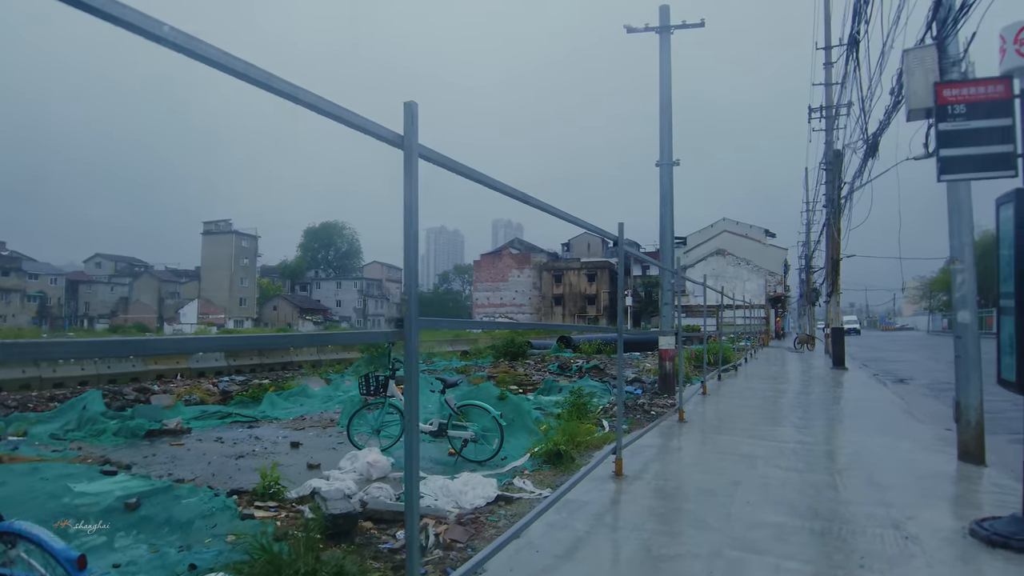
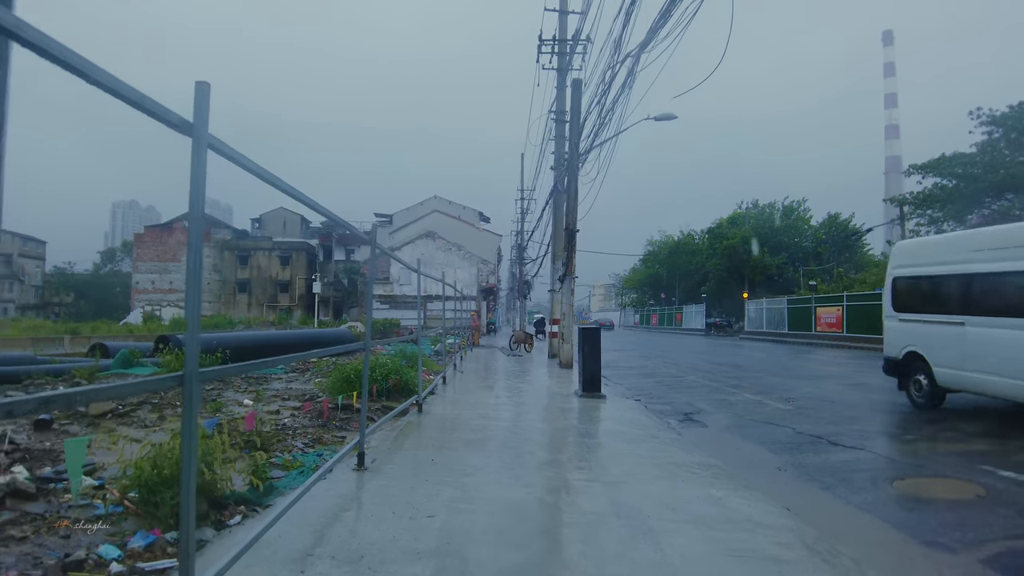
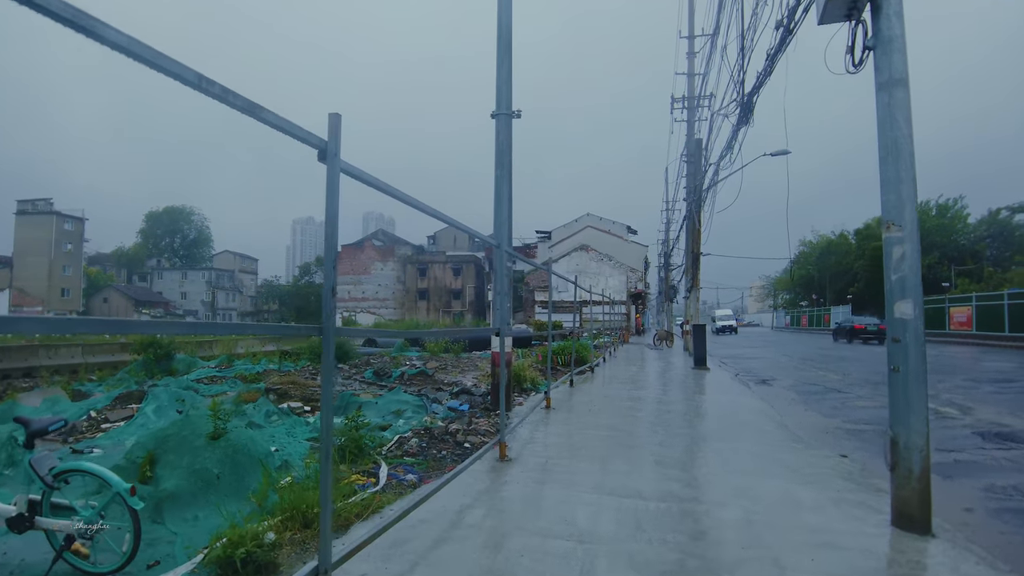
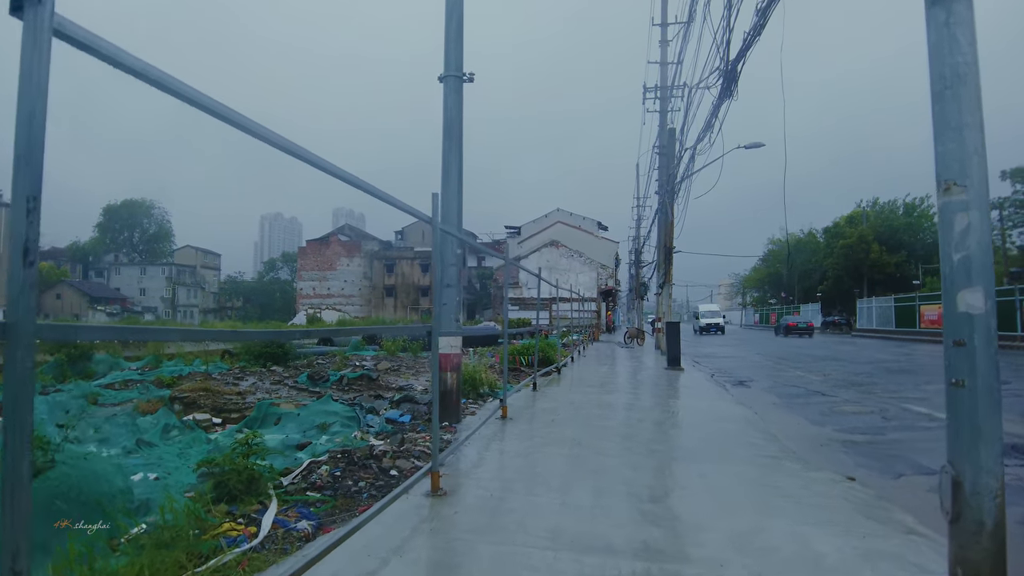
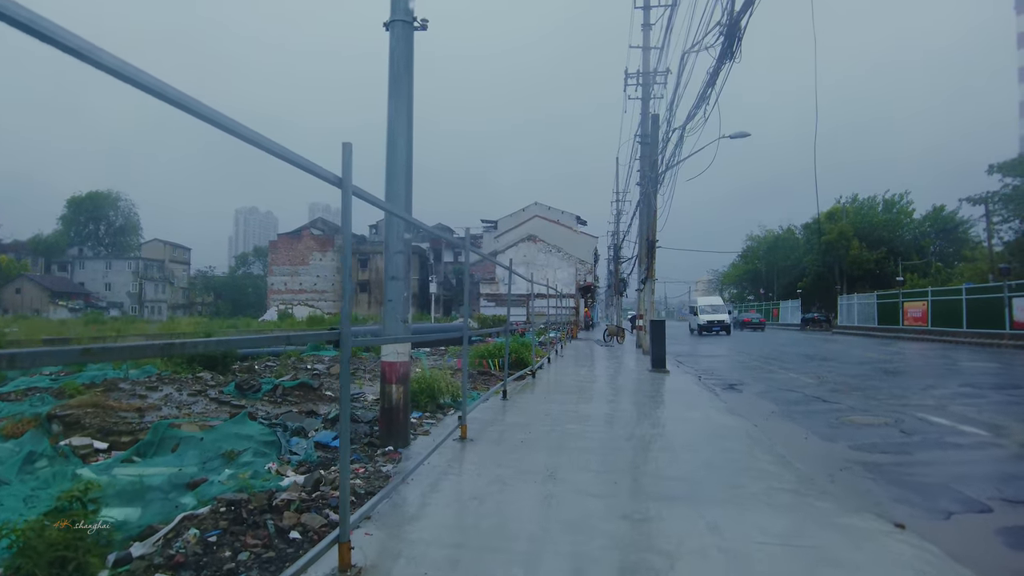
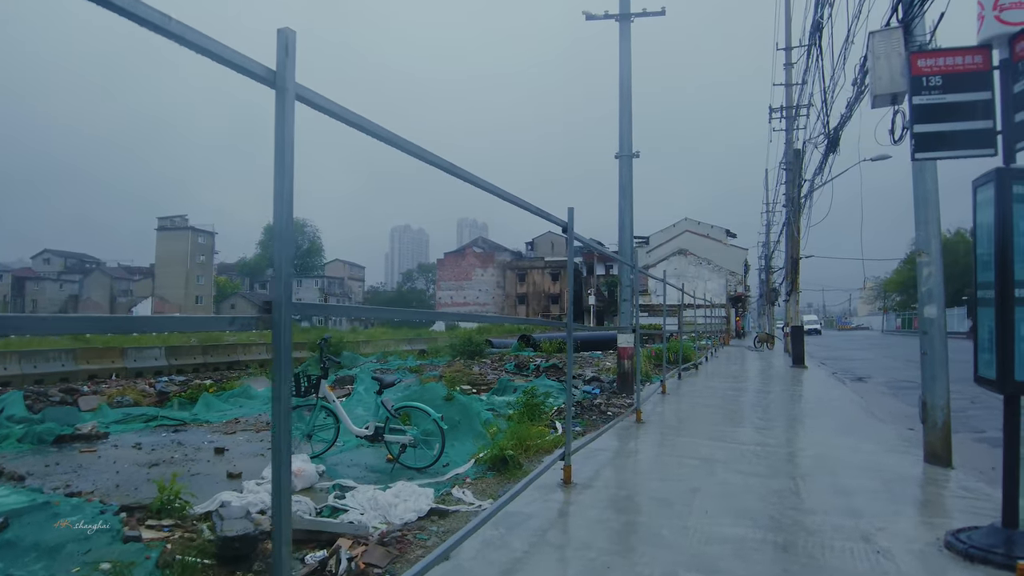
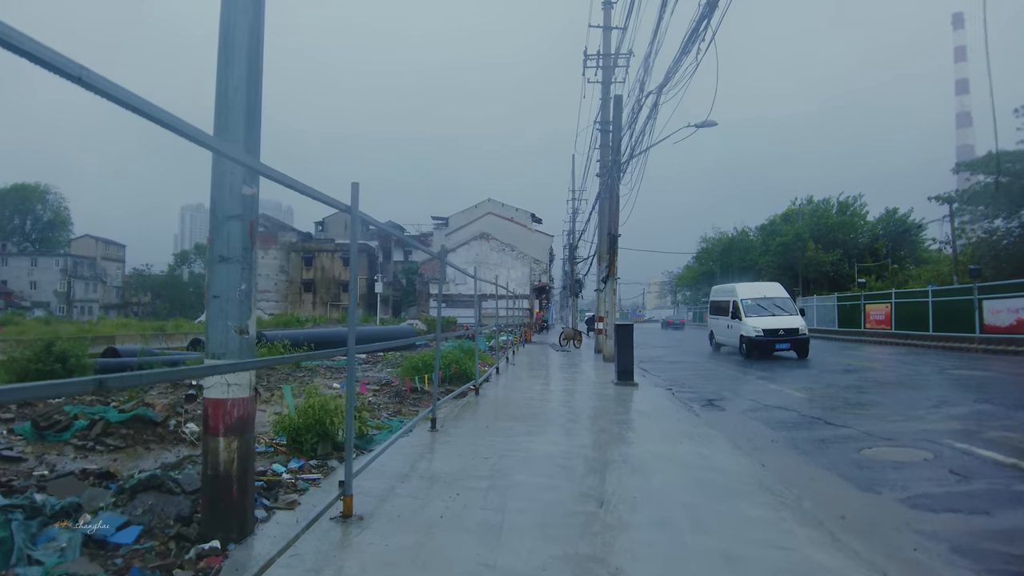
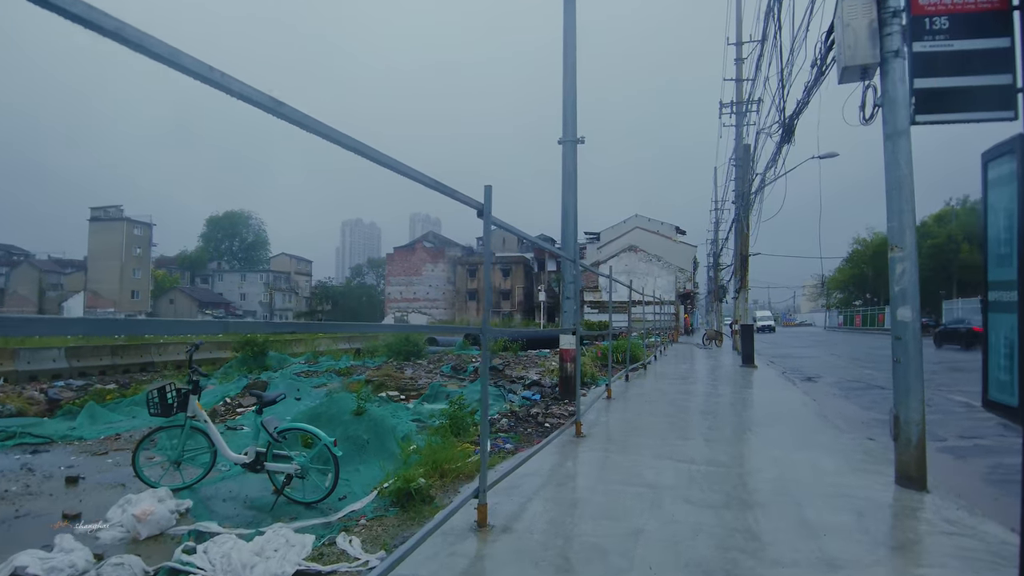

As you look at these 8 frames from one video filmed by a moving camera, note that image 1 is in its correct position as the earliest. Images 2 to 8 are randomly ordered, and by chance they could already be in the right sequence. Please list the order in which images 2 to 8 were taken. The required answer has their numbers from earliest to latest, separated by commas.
6, 8, 3, 4, 5, 7, 2
